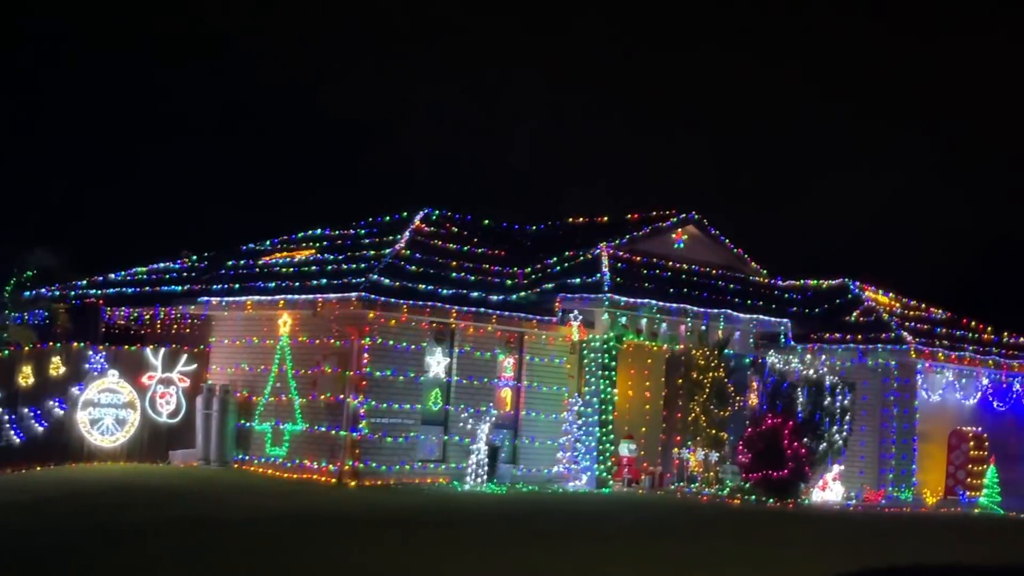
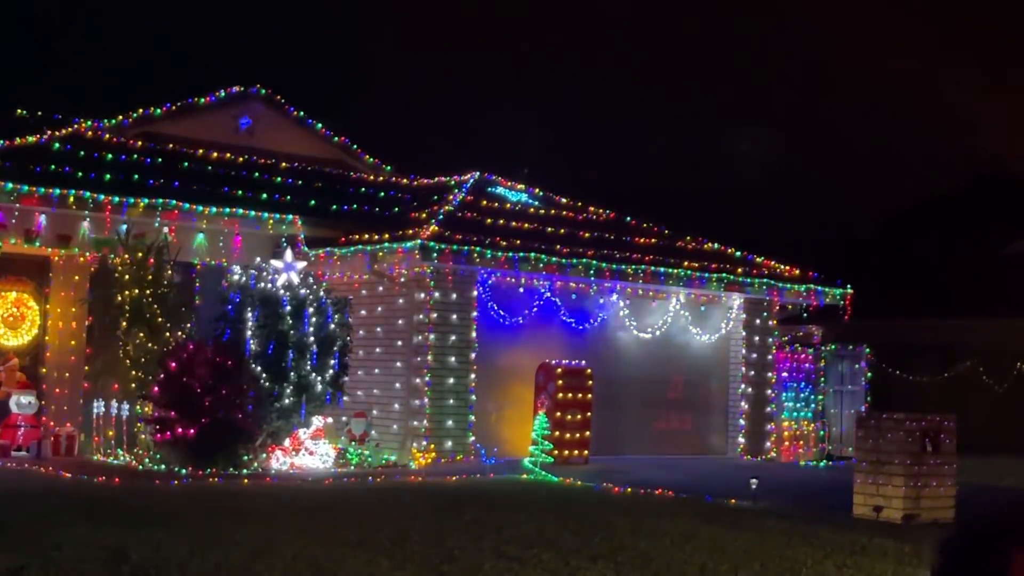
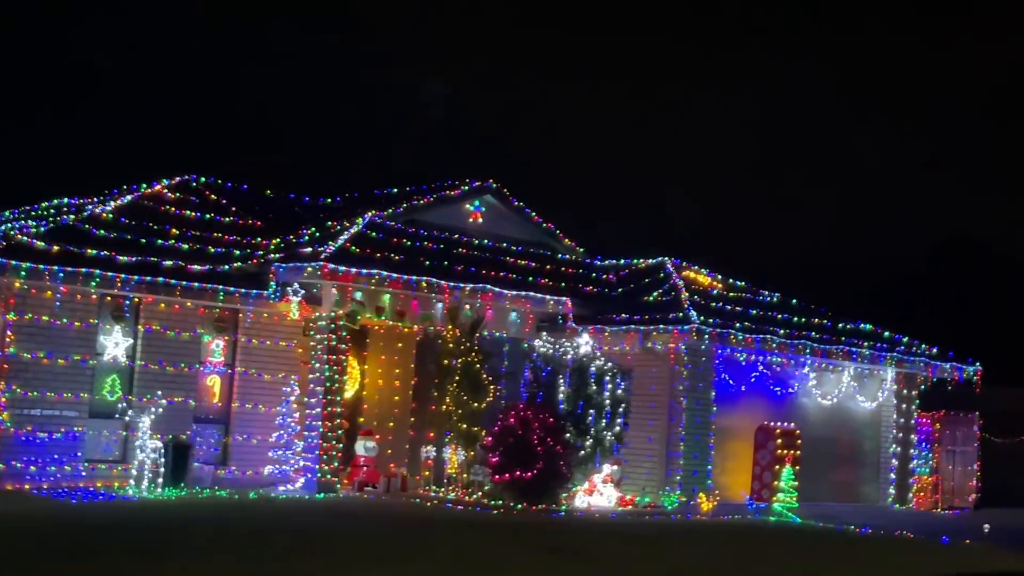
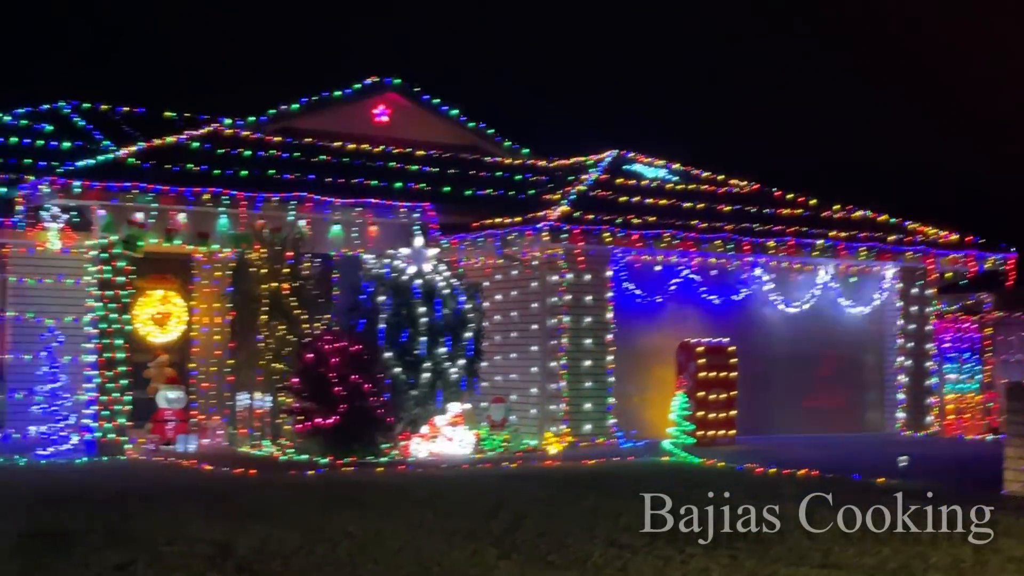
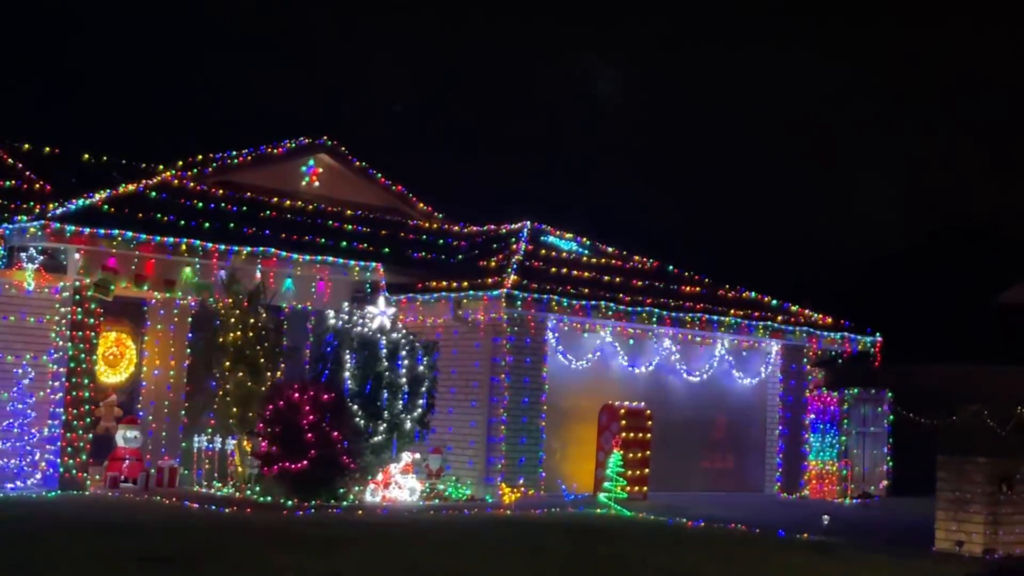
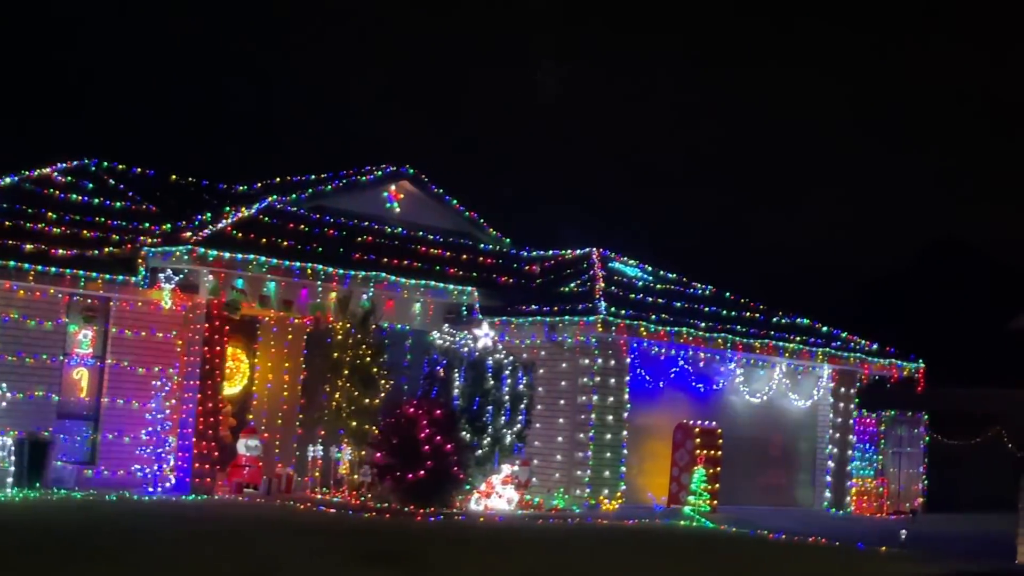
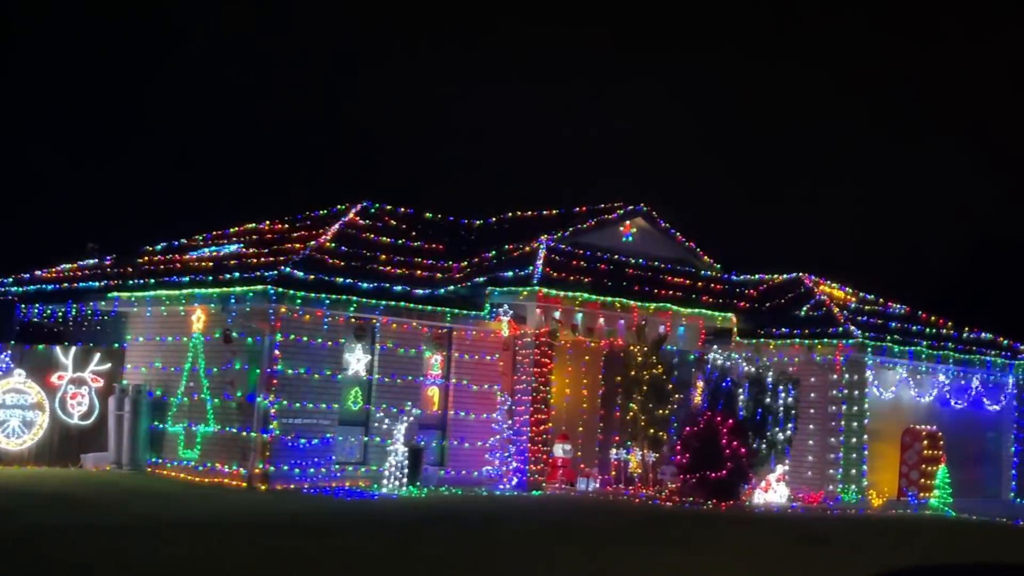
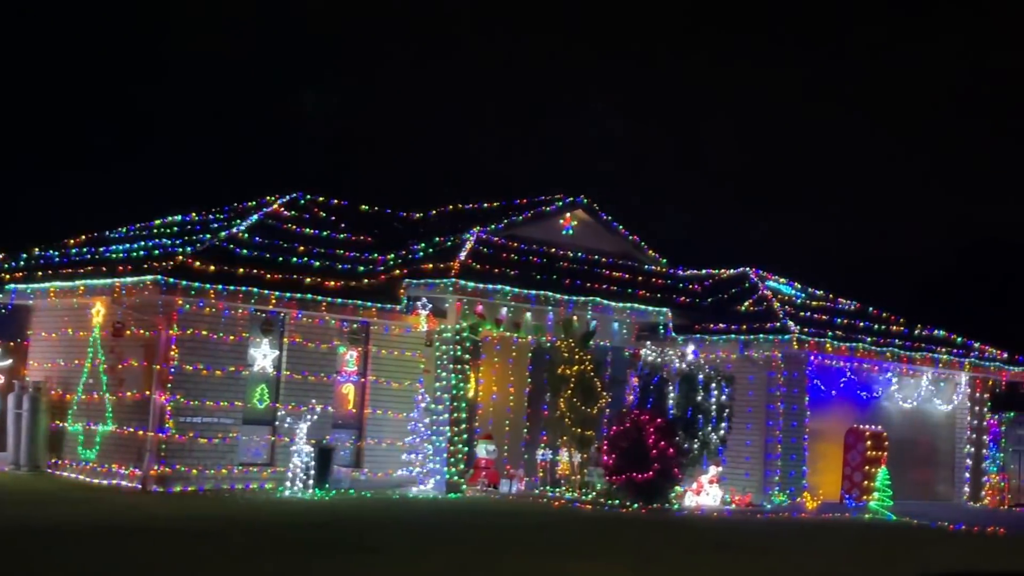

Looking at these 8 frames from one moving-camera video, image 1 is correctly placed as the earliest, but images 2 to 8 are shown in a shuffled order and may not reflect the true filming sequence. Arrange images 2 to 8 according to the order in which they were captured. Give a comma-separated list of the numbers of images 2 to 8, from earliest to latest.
7, 8, 3, 6, 5, 2, 4
